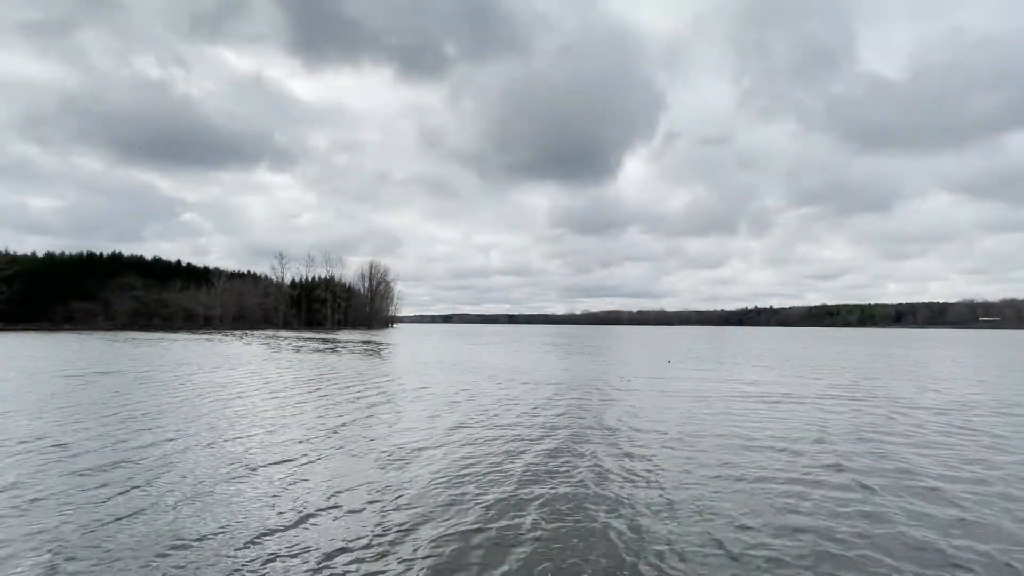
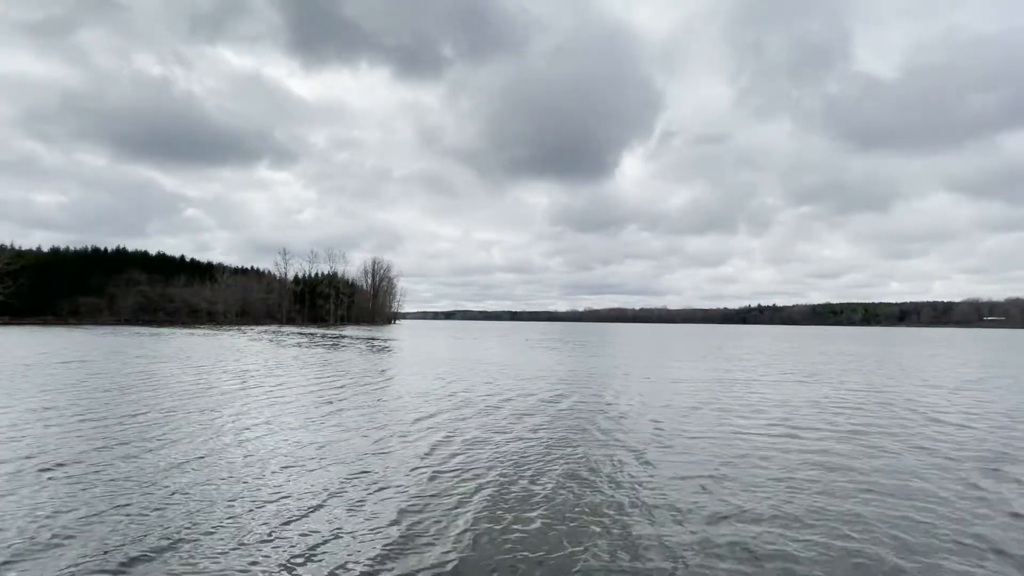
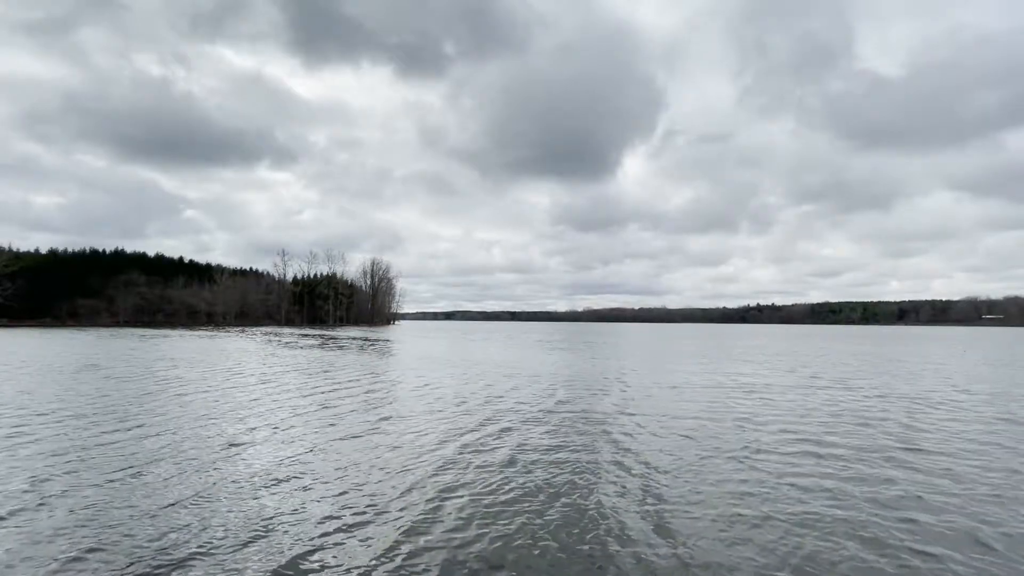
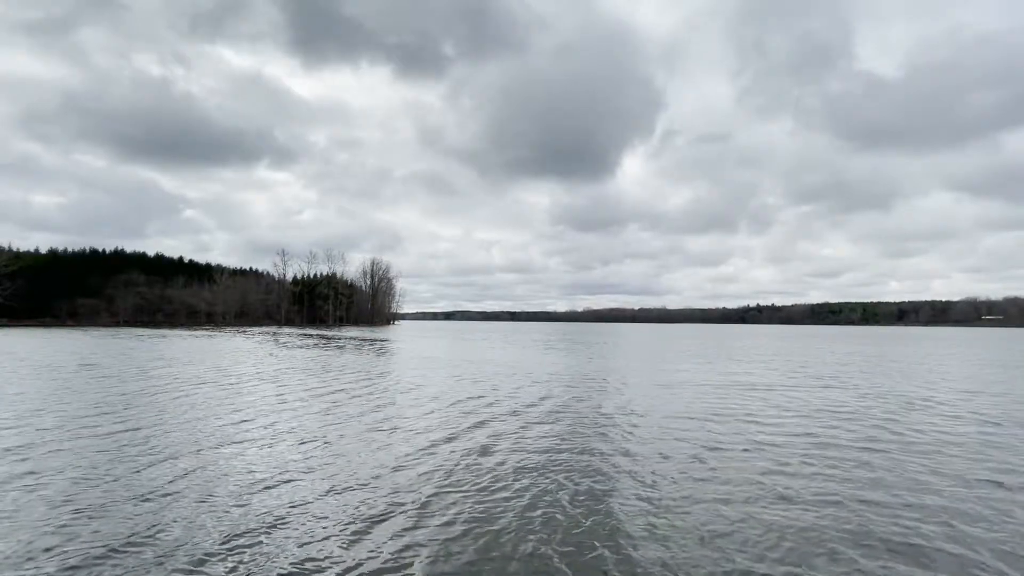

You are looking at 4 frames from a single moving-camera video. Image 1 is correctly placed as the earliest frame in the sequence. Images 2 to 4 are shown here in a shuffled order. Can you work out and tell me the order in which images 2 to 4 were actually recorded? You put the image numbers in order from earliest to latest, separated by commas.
3, 4, 2
